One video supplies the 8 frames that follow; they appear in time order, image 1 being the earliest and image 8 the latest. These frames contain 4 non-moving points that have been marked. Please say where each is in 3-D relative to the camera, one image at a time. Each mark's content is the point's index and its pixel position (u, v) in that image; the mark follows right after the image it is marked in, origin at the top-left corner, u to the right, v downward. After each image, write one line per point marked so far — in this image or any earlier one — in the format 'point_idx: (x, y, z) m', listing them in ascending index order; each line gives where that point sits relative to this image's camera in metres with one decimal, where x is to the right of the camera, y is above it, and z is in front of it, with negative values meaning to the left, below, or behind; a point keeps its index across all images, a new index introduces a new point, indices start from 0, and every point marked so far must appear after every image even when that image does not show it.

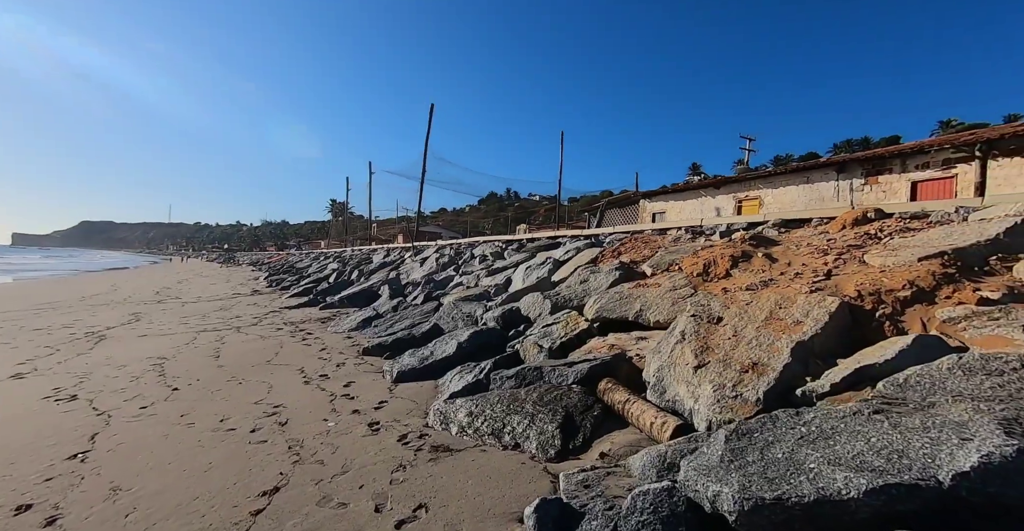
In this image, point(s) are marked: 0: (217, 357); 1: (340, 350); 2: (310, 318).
0: (-3.7, -1.2, +5.5) m
1: (-2.2, -1.1, +5.6) m
2: (-4.2, -1.3, +9.1) m
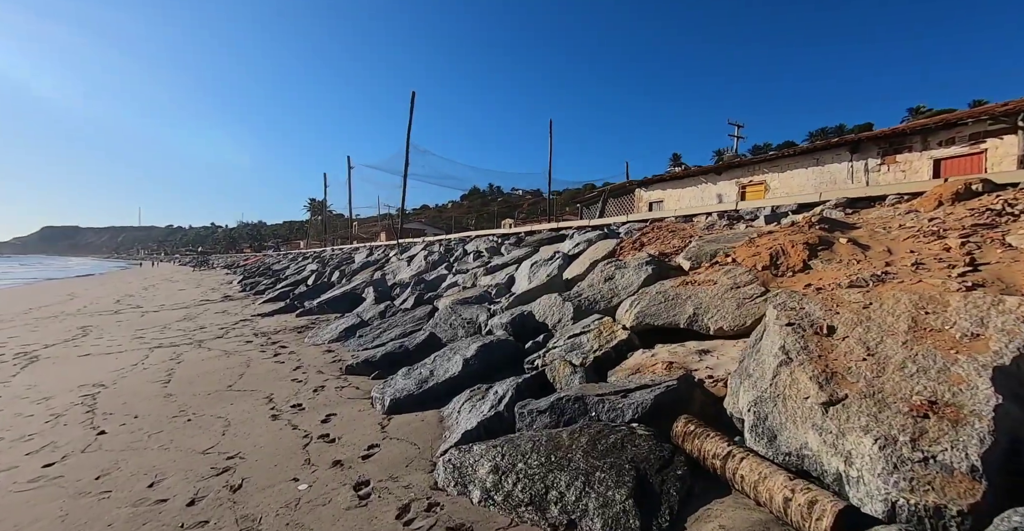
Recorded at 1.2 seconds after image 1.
0: (-3.6, -1.3, +4.6) m
1: (-2.1, -1.1, +4.8) m
2: (-4.2, -1.4, +8.2) m
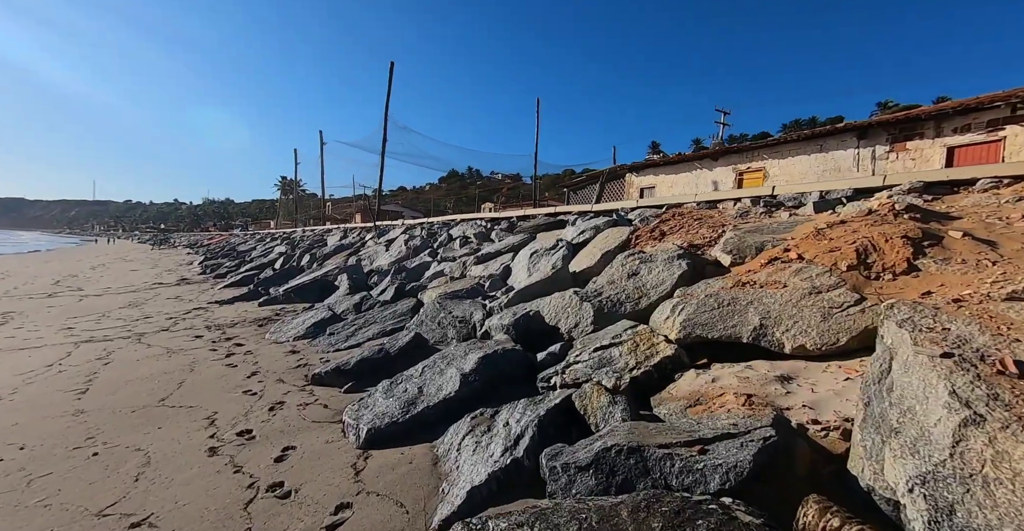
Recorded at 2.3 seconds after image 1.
0: (-3.6, -1.1, +3.7) m
1: (-2.1, -1.0, +4.0) m
2: (-4.4, -1.1, +7.3) m
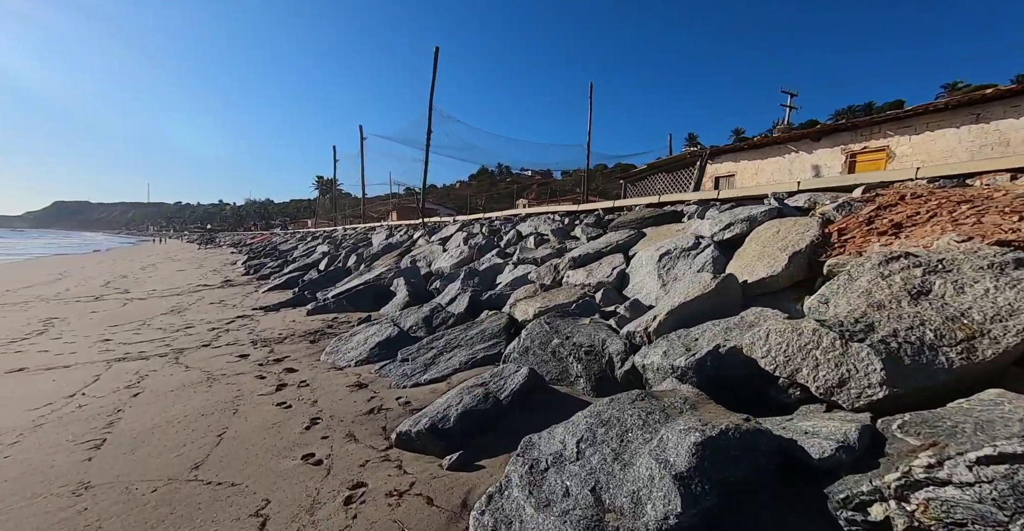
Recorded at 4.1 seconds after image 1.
0: (-2.6, -1.2, +2.8) m
1: (-1.1, -1.1, +2.9) m
2: (-3.1, -1.1, +6.4) m
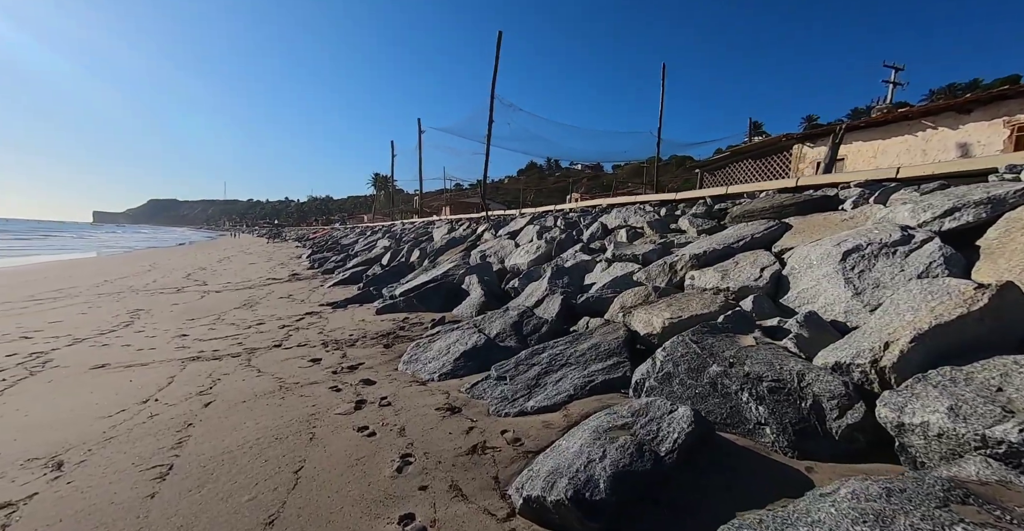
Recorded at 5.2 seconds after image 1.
0: (-1.8, -1.2, +2.2) m
1: (-0.3, -1.1, +2.2) m
2: (-1.9, -1.1, +5.9) m
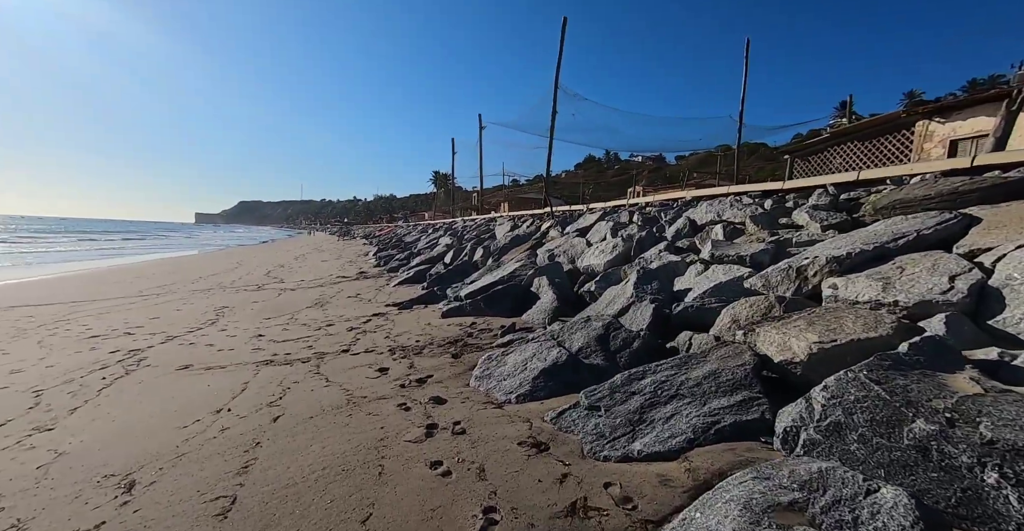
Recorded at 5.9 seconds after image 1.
0: (-1.3, -1.3, +1.9) m
1: (+0.2, -1.2, +1.7) m
2: (-0.9, -1.1, +5.6) m
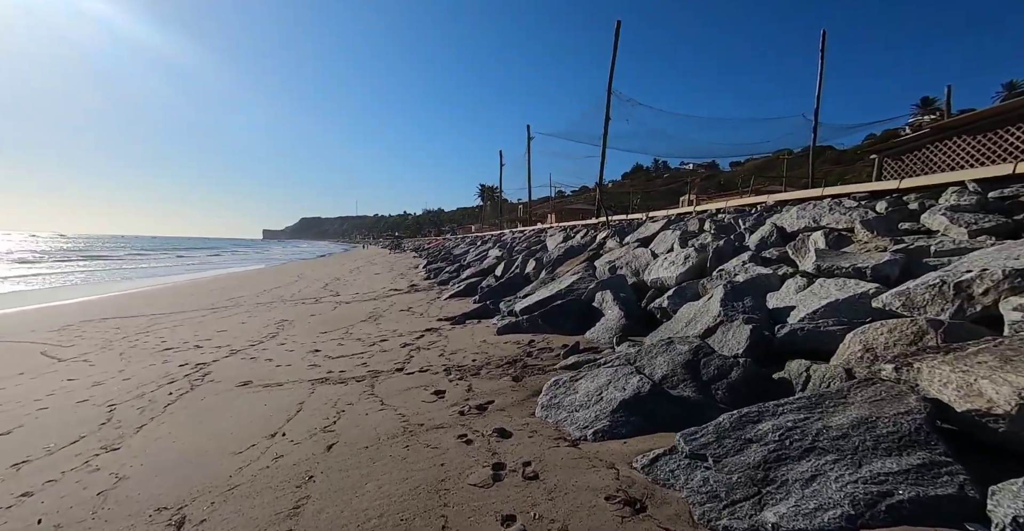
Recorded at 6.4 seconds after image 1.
0: (-0.9, -1.4, +1.5) m
1: (+0.6, -1.3, +1.2) m
2: (-0.1, -1.3, +5.1) m
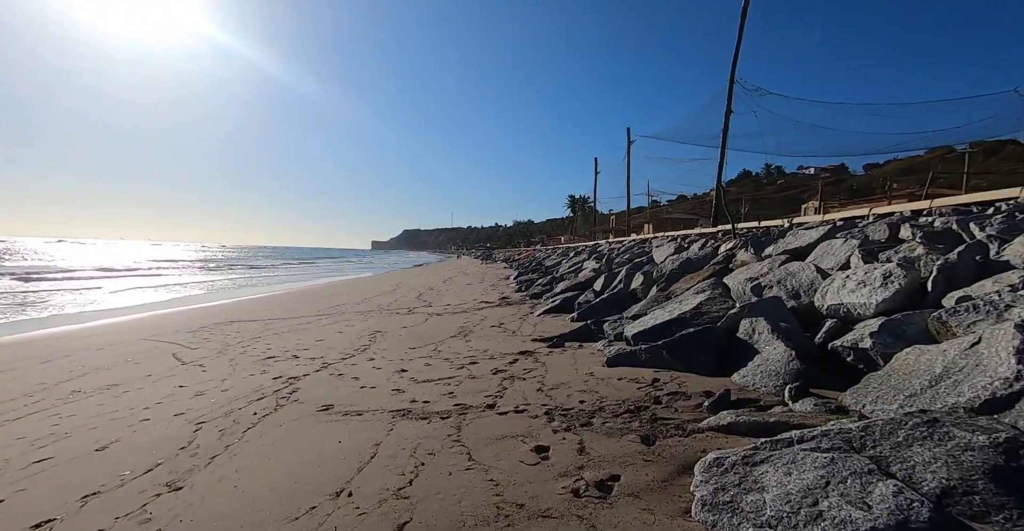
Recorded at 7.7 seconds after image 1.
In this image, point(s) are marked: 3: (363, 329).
0: (-0.5, -1.5, +0.3) m
1: (+0.9, -1.3, -0.3) m
2: (+1.0, -1.5, +3.7) m
3: (-4.5, -1.9, +13.3) m
